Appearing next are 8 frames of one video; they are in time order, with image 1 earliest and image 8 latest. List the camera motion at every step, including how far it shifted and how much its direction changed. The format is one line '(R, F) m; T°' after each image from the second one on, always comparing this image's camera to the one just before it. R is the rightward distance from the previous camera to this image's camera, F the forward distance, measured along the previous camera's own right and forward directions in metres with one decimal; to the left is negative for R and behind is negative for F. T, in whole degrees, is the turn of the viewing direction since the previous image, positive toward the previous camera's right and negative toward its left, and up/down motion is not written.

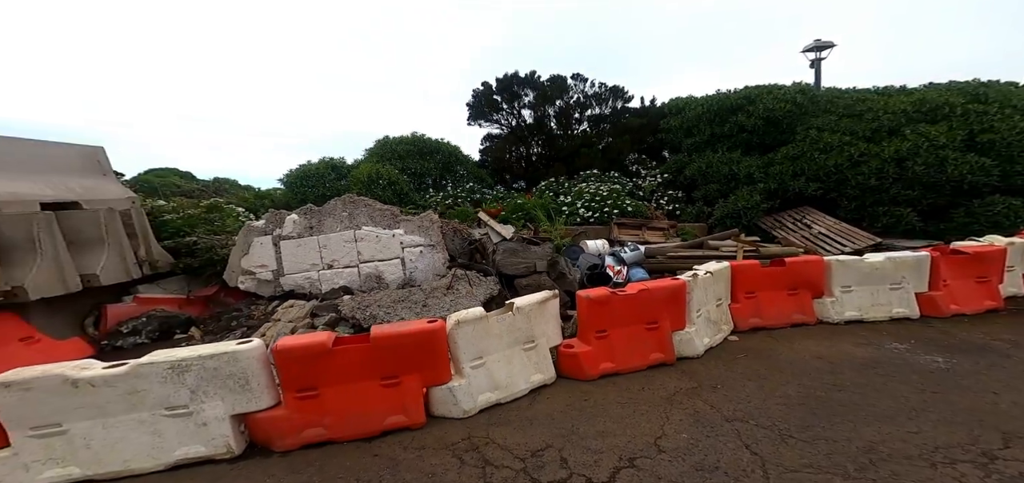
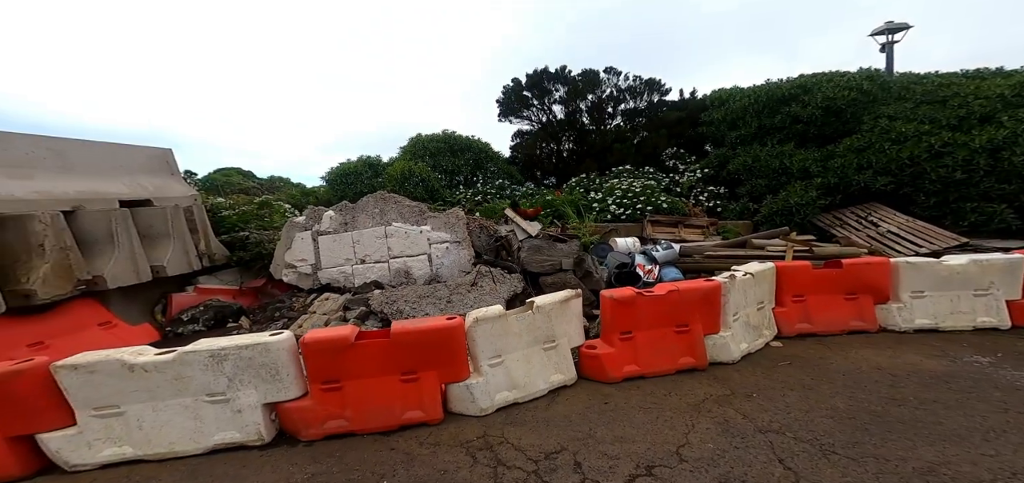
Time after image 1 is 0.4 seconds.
(+0.2, 0.0) m; -6°
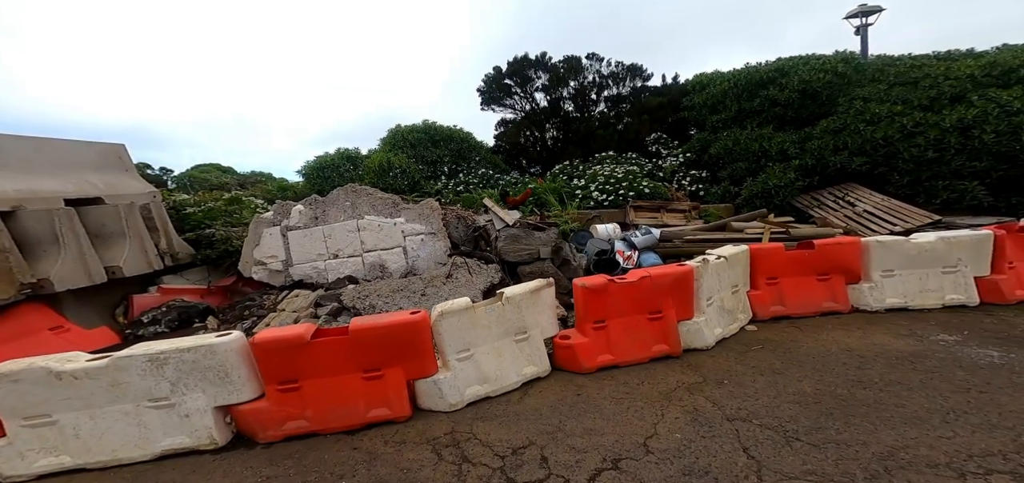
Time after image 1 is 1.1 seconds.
(+0.2, +0.1) m; +1°
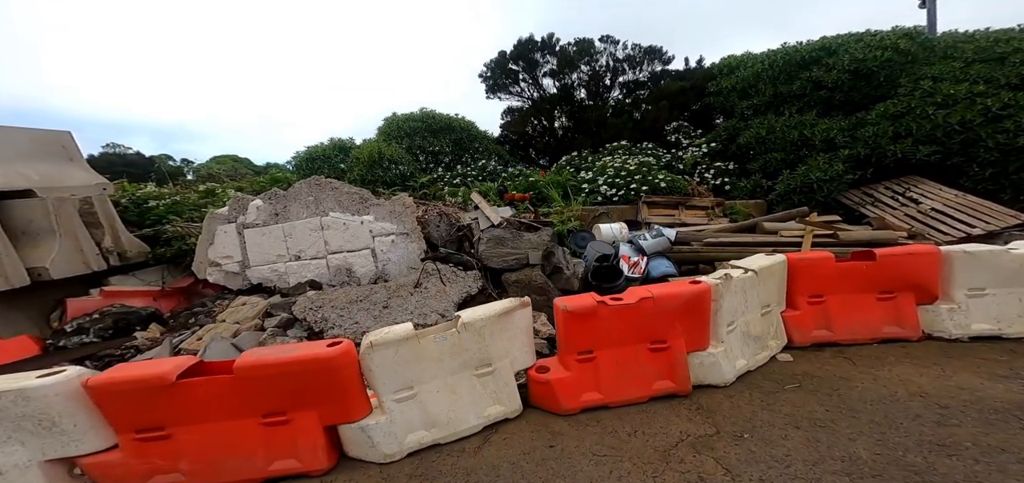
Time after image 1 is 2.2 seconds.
(+0.4, +0.7) m; -4°
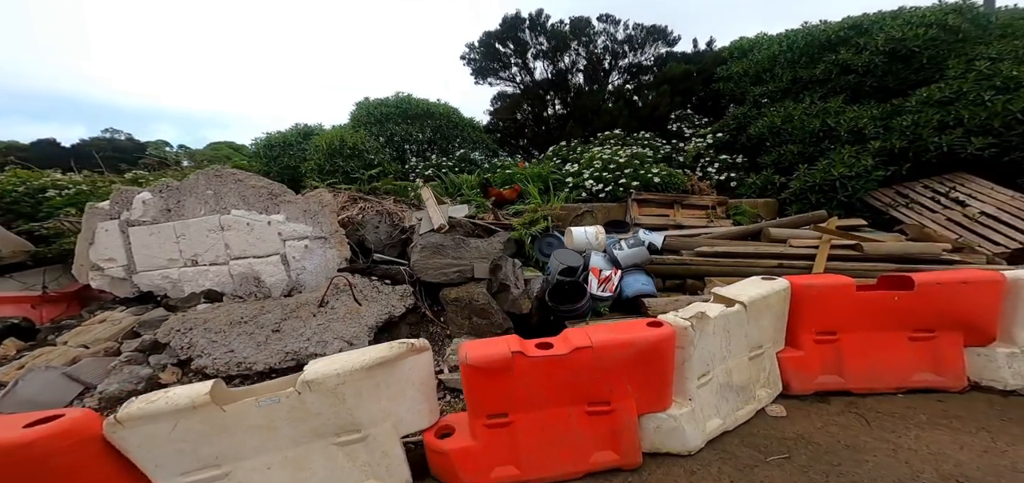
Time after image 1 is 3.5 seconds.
(+0.7, +0.8) m; -2°
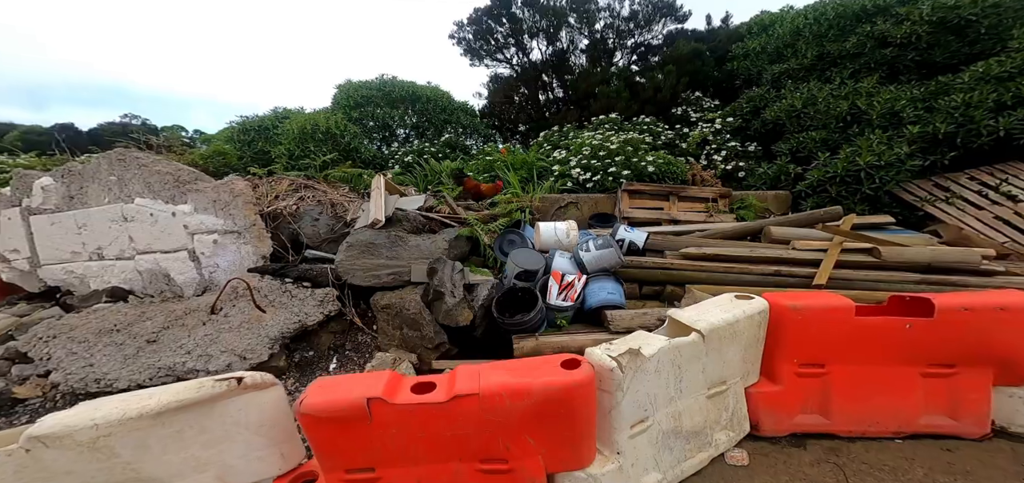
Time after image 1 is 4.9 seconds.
(+0.6, +0.5) m; -3°
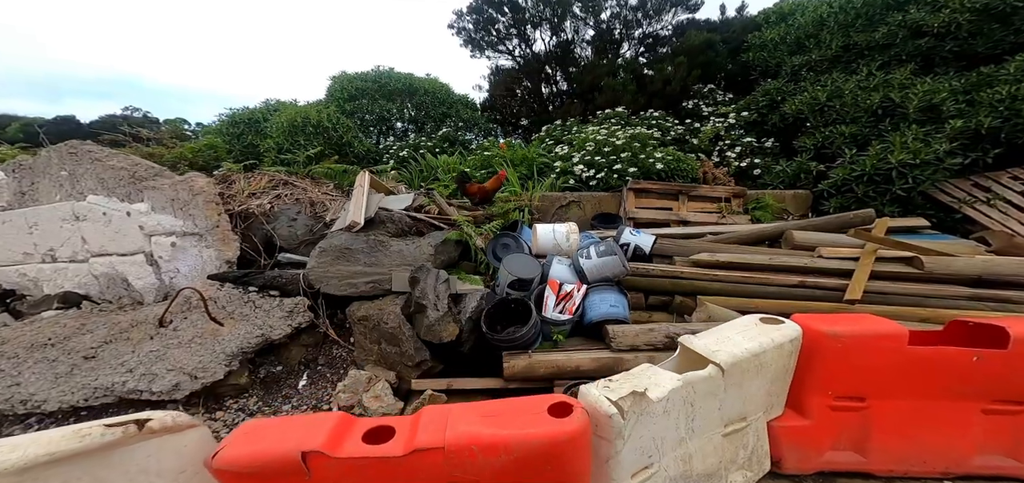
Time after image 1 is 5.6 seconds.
(+0.1, +0.3) m; -1°
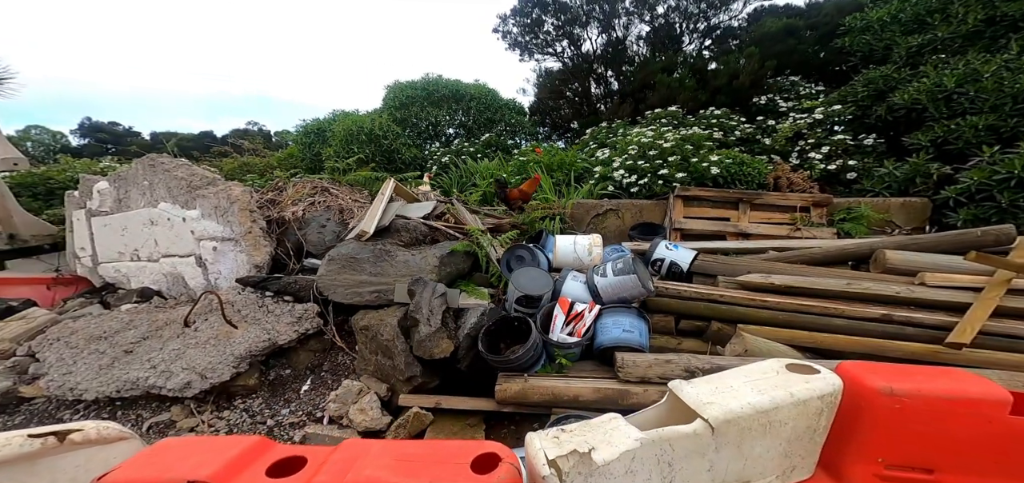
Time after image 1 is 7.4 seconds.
(+0.5, +0.2) m; -11°
